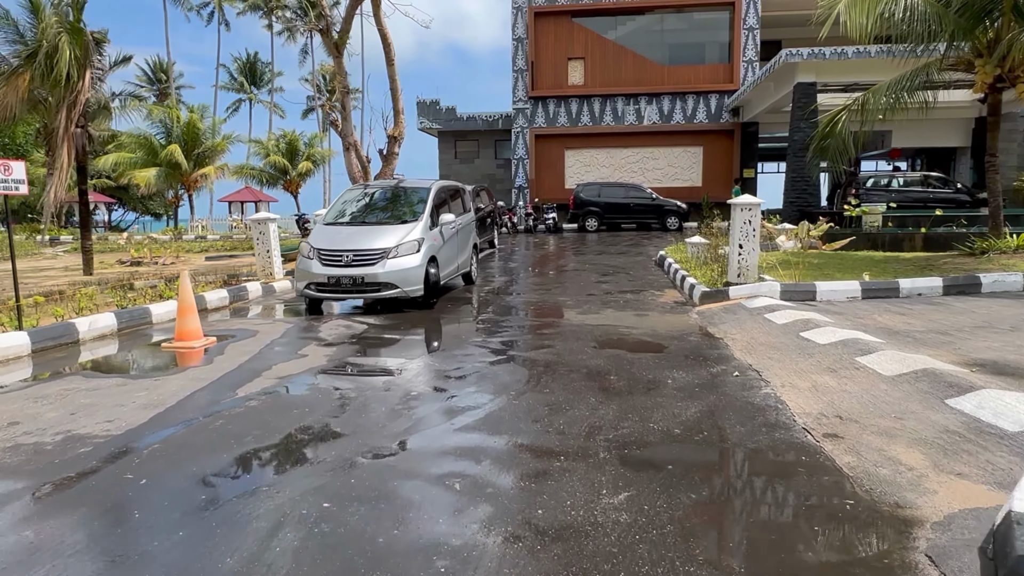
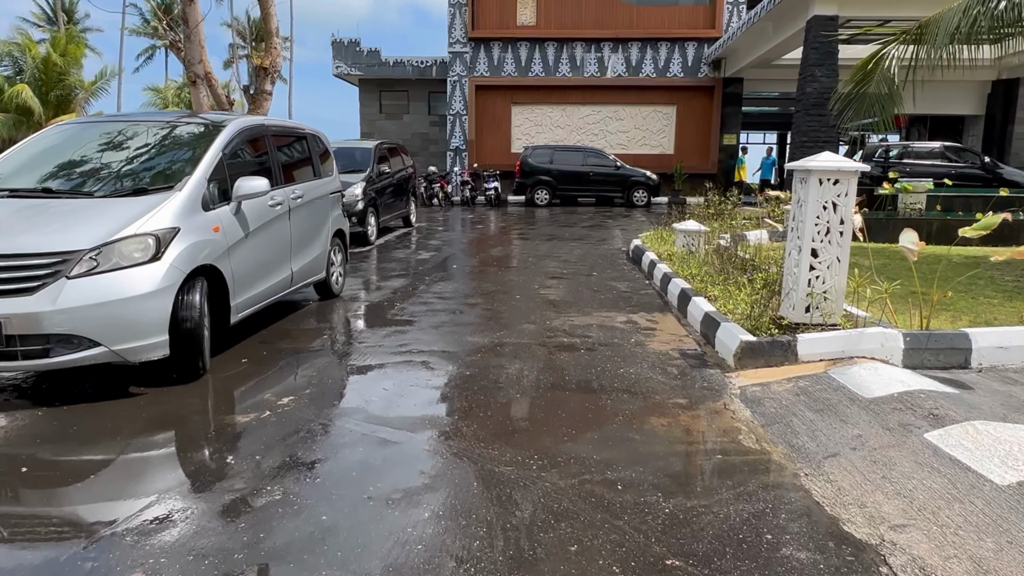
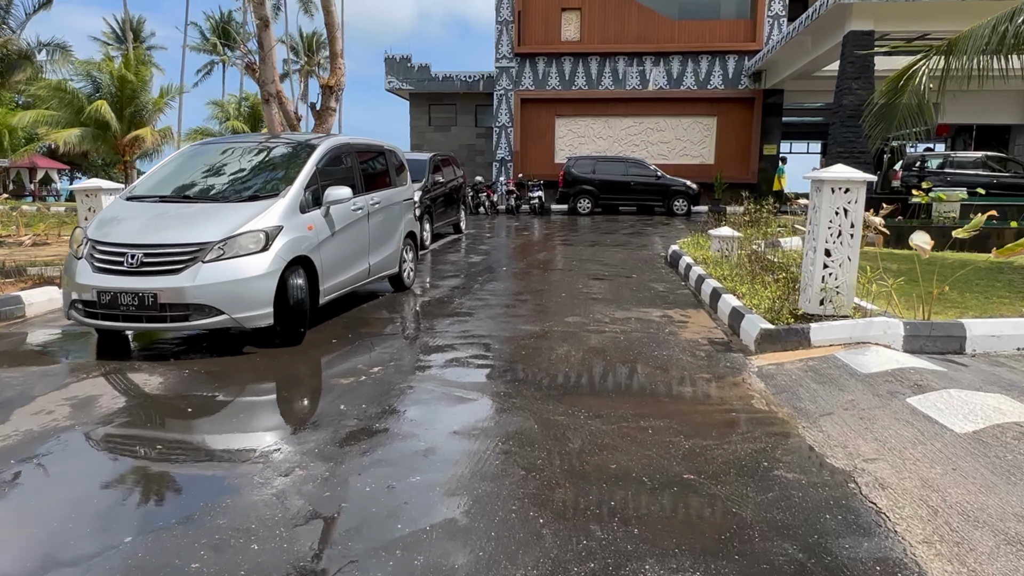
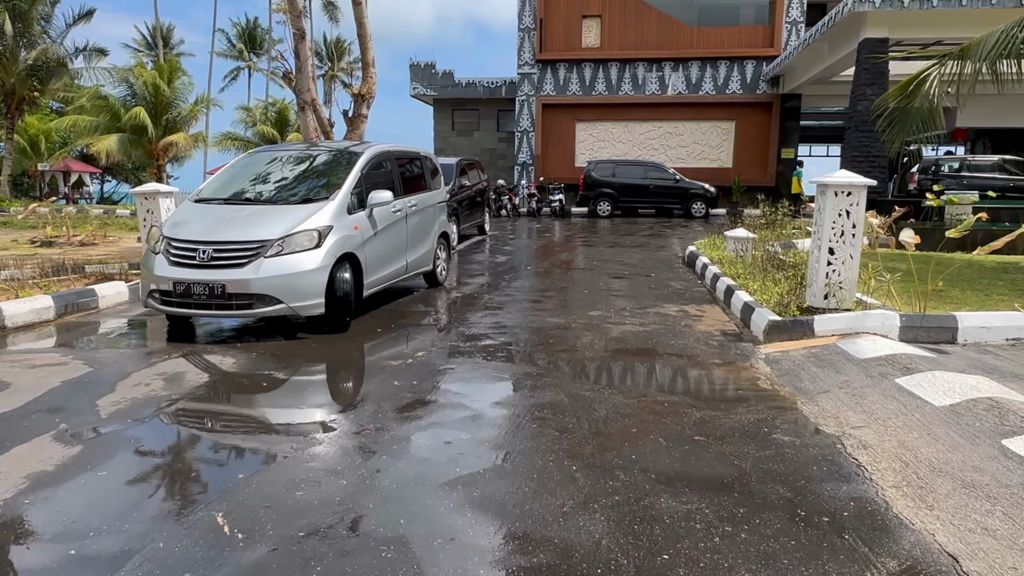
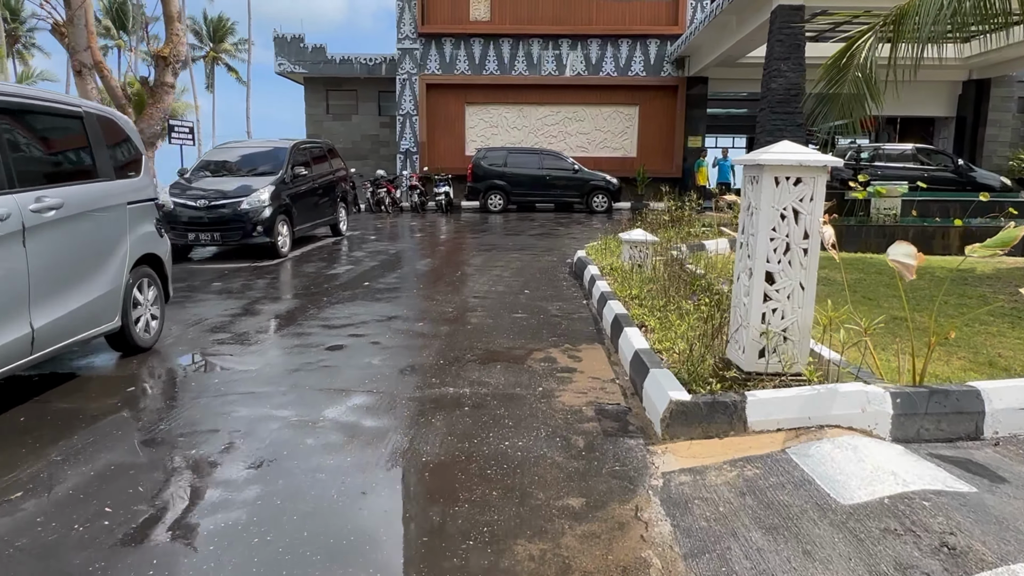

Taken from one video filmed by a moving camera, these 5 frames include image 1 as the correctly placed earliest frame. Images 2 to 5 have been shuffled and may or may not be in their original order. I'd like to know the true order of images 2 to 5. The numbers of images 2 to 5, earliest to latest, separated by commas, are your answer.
4, 3, 2, 5
